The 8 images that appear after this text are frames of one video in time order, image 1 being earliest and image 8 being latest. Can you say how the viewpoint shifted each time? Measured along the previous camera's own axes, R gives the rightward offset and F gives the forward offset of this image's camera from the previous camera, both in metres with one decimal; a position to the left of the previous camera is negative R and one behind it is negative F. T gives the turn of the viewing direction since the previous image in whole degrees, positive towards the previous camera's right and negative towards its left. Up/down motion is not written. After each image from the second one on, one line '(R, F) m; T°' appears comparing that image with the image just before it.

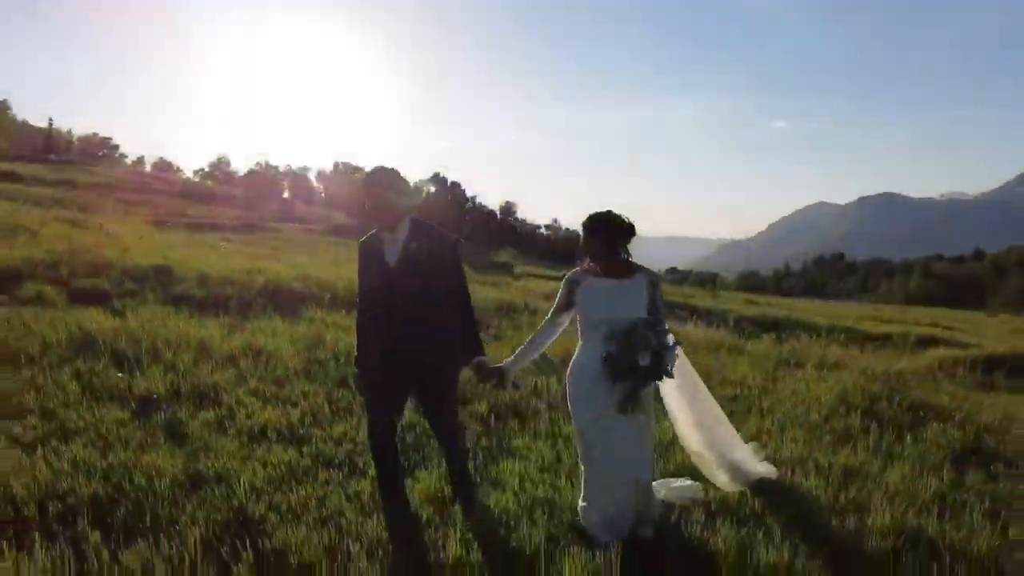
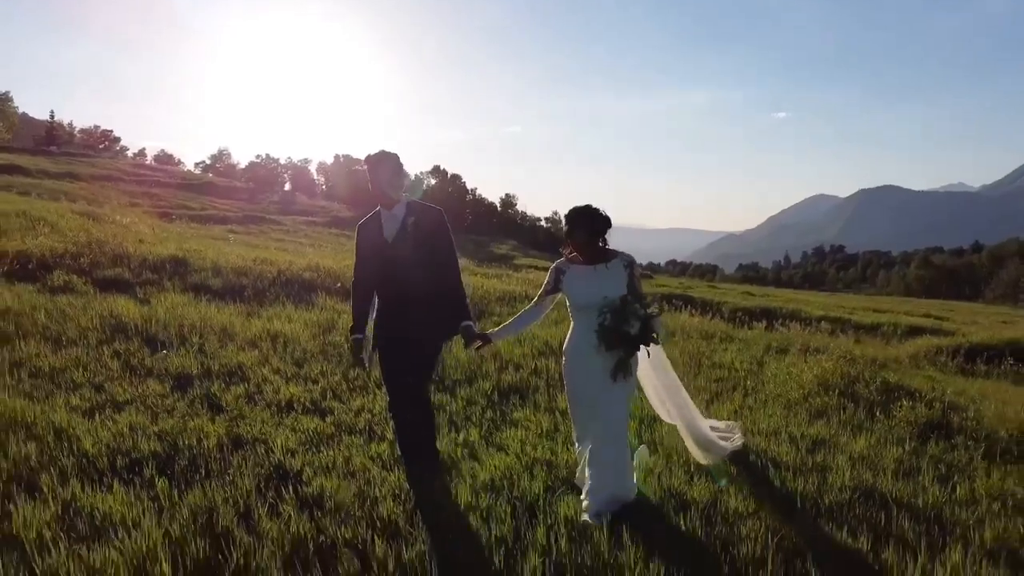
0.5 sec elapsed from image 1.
(0.0, -0.6) m; 0°
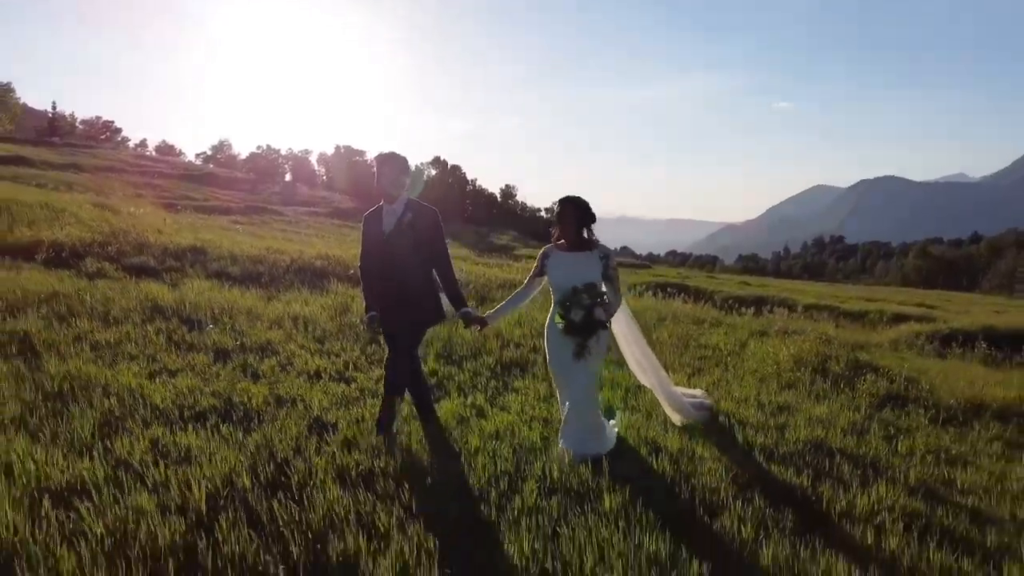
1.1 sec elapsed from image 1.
(0.0, -0.9) m; 0°
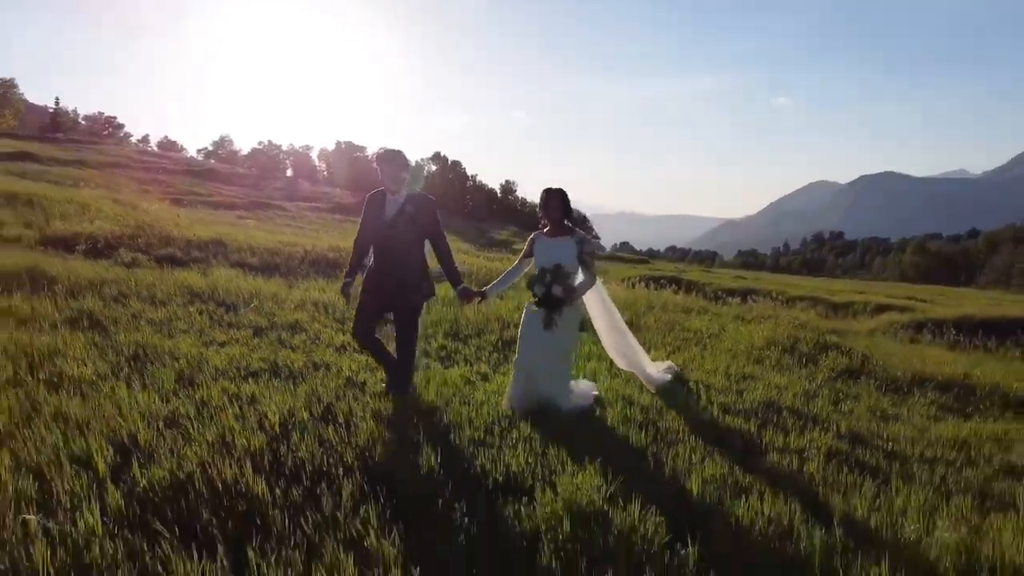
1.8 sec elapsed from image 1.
(0.0, -1.2) m; 0°
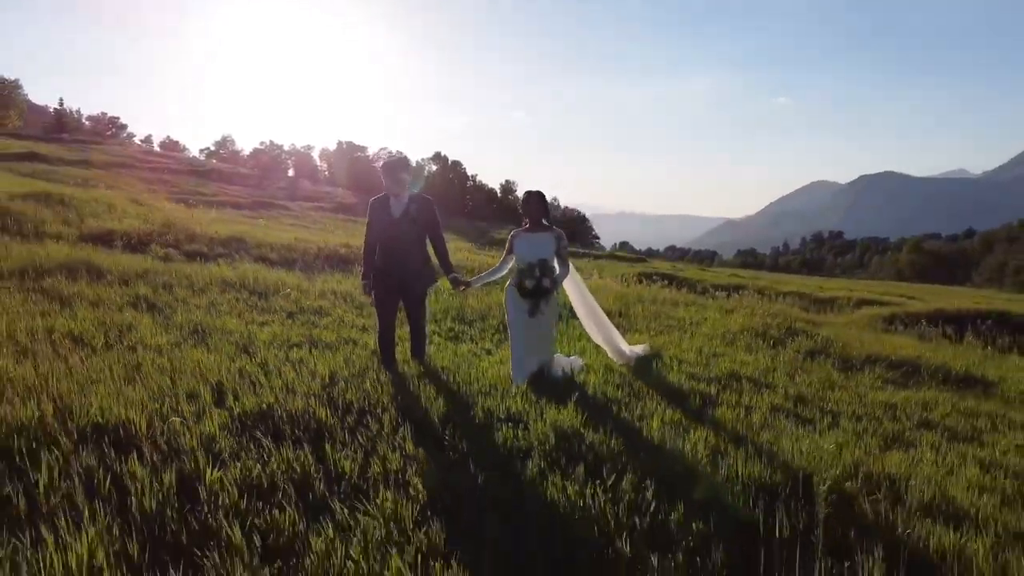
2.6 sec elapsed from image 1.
(0.0, -1.3) m; 0°
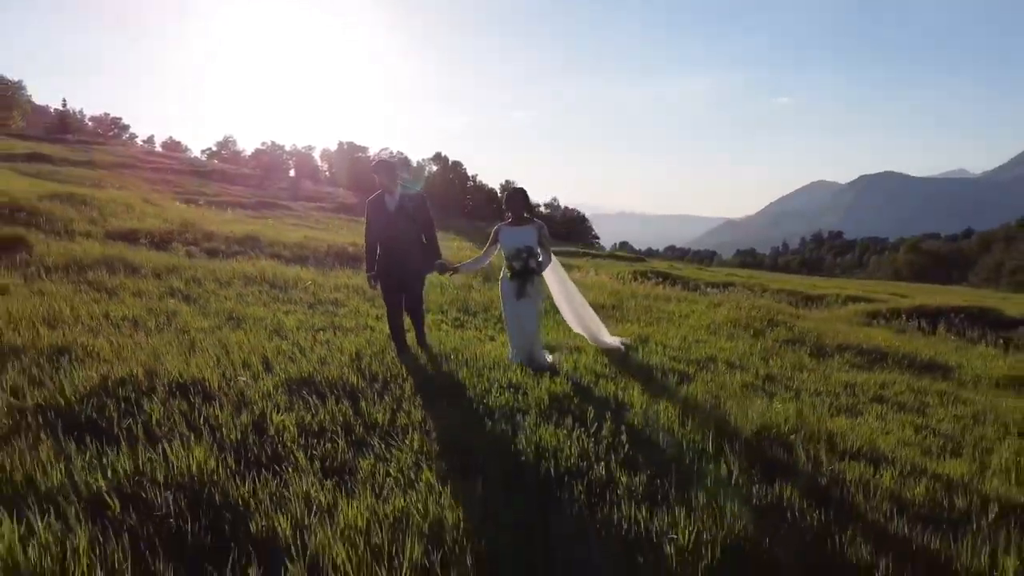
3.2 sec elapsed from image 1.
(0.0, -1.0) m; 0°
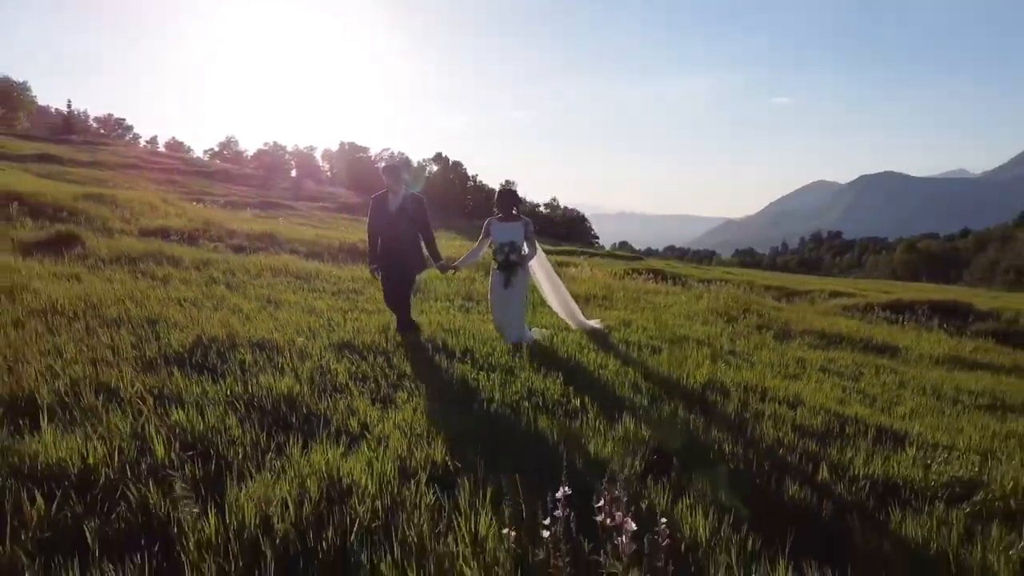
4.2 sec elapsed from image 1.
(0.0, -1.5) m; 0°
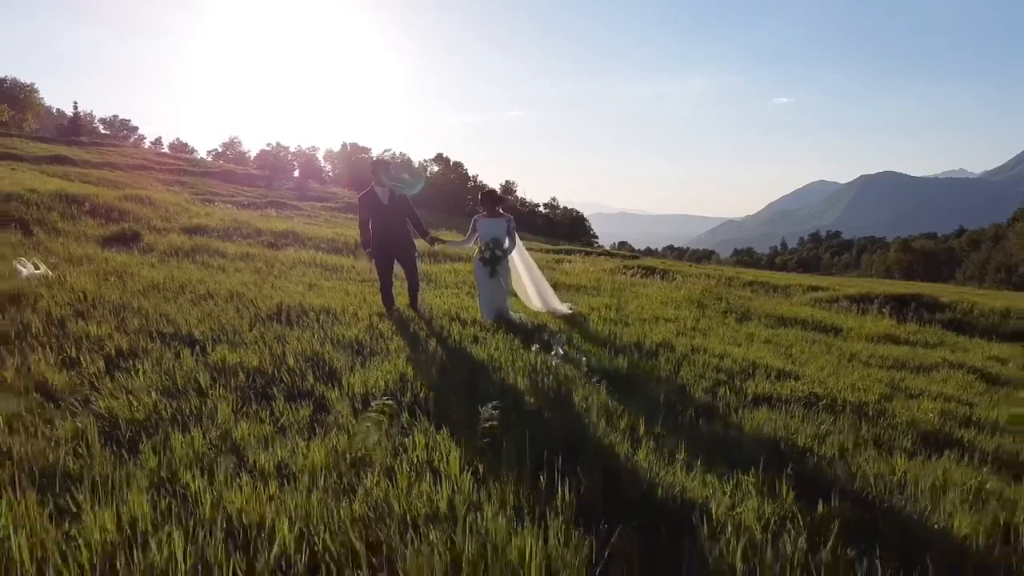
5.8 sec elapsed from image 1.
(0.0, -2.2) m; 0°
